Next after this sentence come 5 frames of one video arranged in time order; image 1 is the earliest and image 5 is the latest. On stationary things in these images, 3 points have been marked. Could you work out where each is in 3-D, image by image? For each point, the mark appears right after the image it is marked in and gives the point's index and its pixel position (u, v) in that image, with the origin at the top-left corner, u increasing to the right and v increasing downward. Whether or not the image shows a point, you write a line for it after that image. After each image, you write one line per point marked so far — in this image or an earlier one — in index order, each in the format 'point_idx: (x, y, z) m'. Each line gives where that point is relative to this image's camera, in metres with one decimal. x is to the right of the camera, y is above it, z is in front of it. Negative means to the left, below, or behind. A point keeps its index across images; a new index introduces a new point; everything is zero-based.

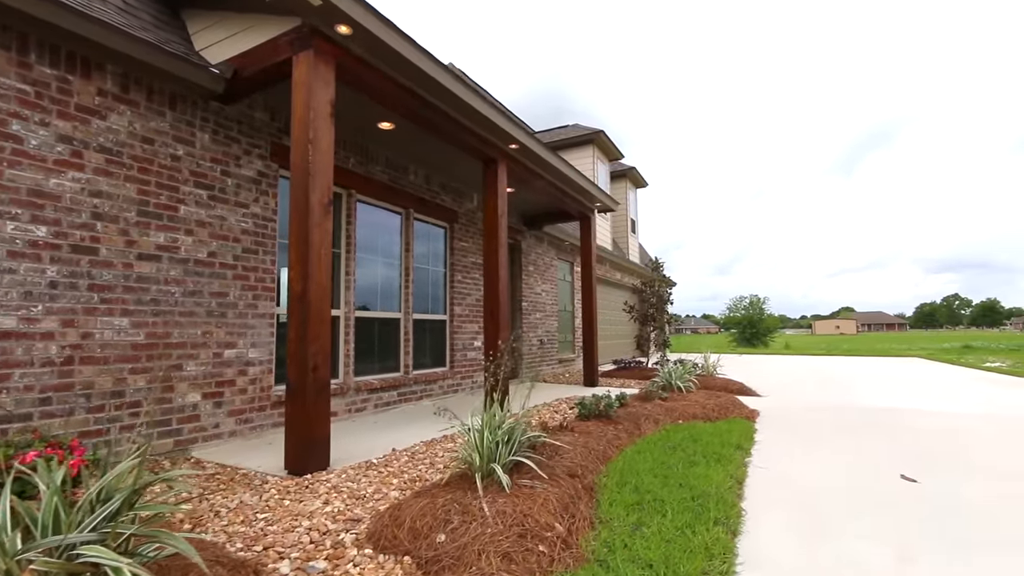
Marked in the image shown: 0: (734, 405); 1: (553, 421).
0: (+2.4, -1.3, +5.4) m
1: (+0.3, -1.1, +4.0) m
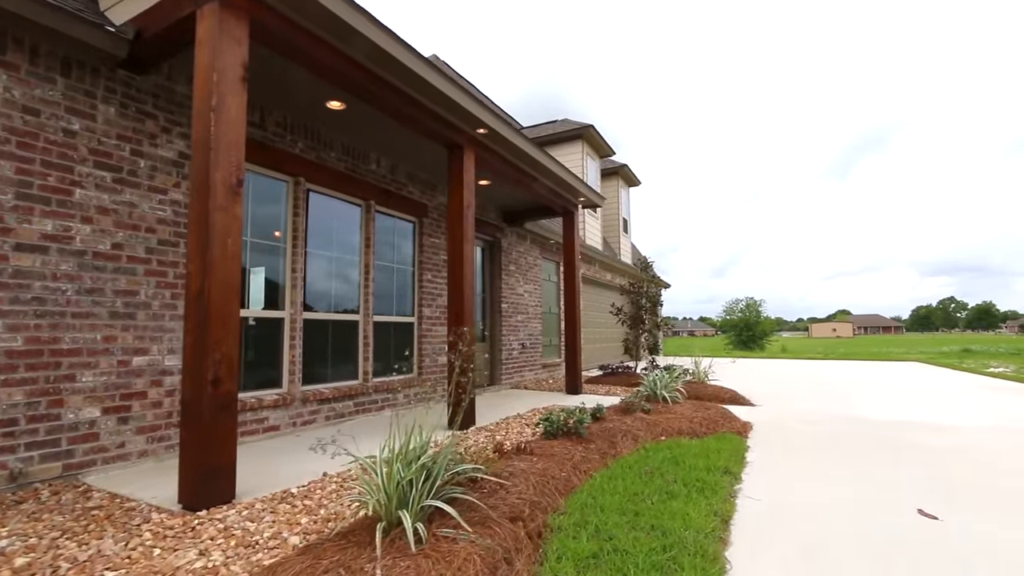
0: (+2.1, -1.3, +4.9) m
1: (0.0, -1.1, +3.5) m
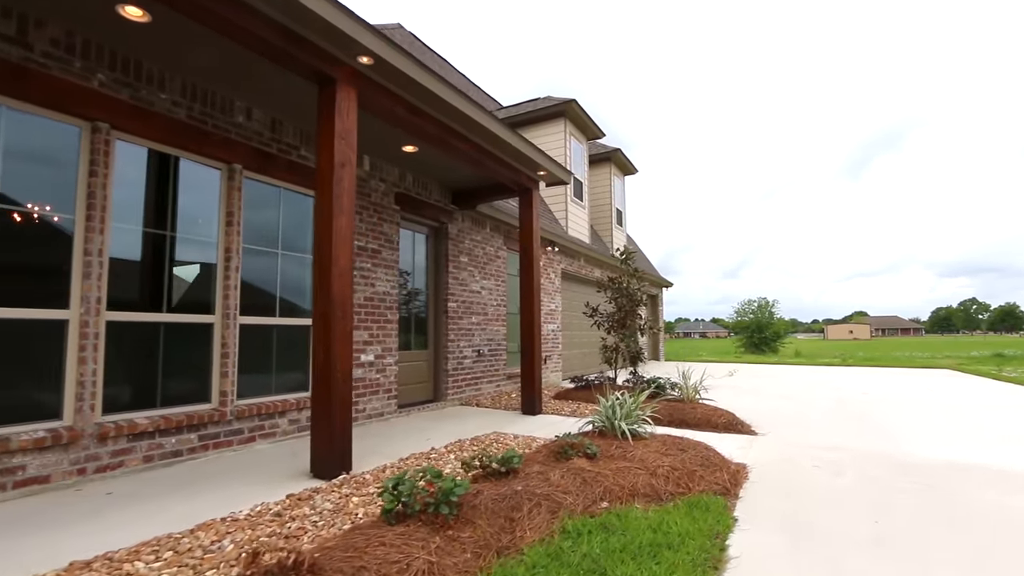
0: (+1.3, -1.2, +3.4) m
1: (-0.8, -1.0, +2.1) m
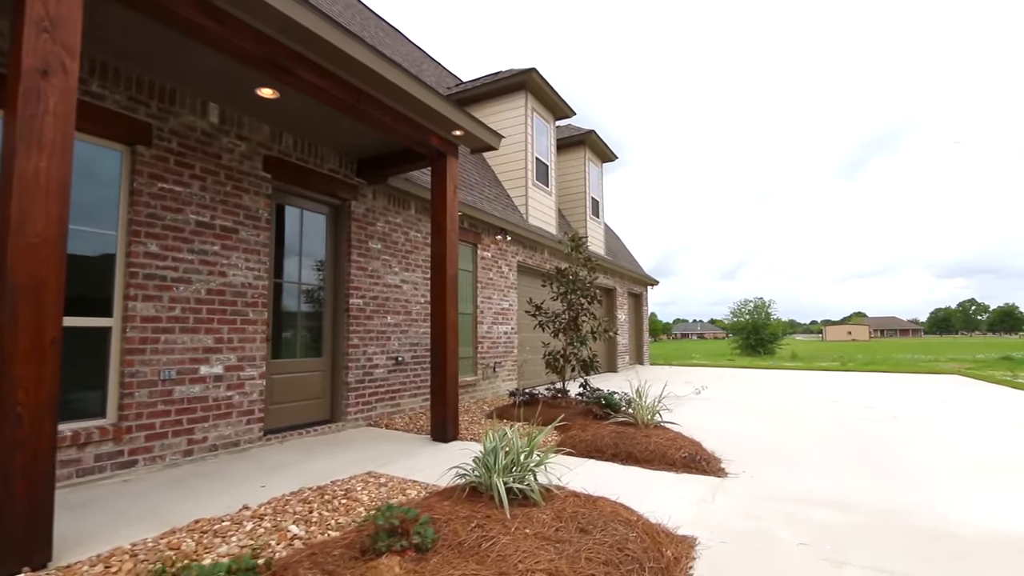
0: (+0.5, -1.1, +2.1) m
1: (-1.6, -0.9, +0.8) m
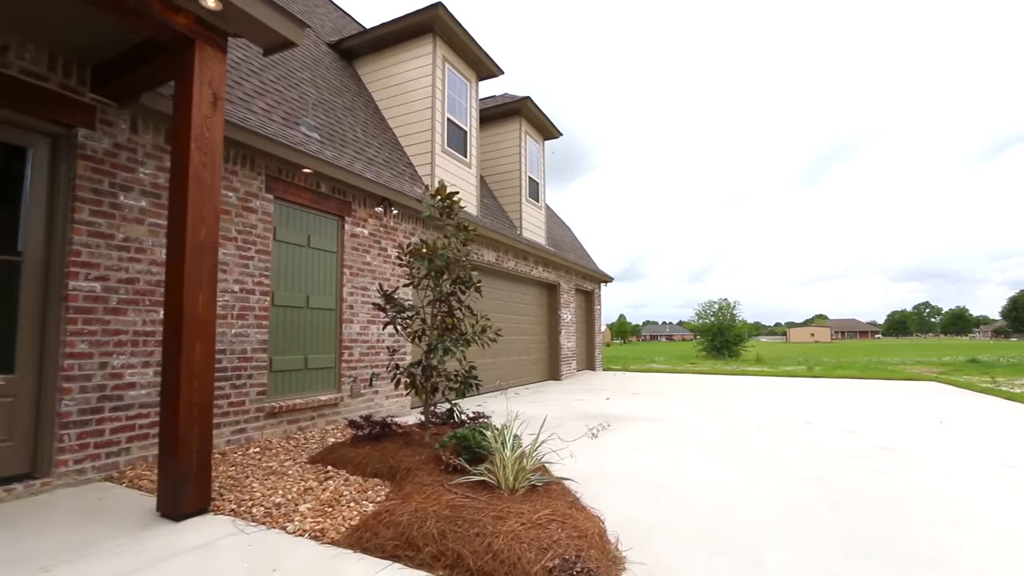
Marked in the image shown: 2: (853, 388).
0: (-0.6, -0.9, +0.3) m
1: (-2.6, -0.7, -1.2) m
2: (+6.8, -2.0, +9.9) m
